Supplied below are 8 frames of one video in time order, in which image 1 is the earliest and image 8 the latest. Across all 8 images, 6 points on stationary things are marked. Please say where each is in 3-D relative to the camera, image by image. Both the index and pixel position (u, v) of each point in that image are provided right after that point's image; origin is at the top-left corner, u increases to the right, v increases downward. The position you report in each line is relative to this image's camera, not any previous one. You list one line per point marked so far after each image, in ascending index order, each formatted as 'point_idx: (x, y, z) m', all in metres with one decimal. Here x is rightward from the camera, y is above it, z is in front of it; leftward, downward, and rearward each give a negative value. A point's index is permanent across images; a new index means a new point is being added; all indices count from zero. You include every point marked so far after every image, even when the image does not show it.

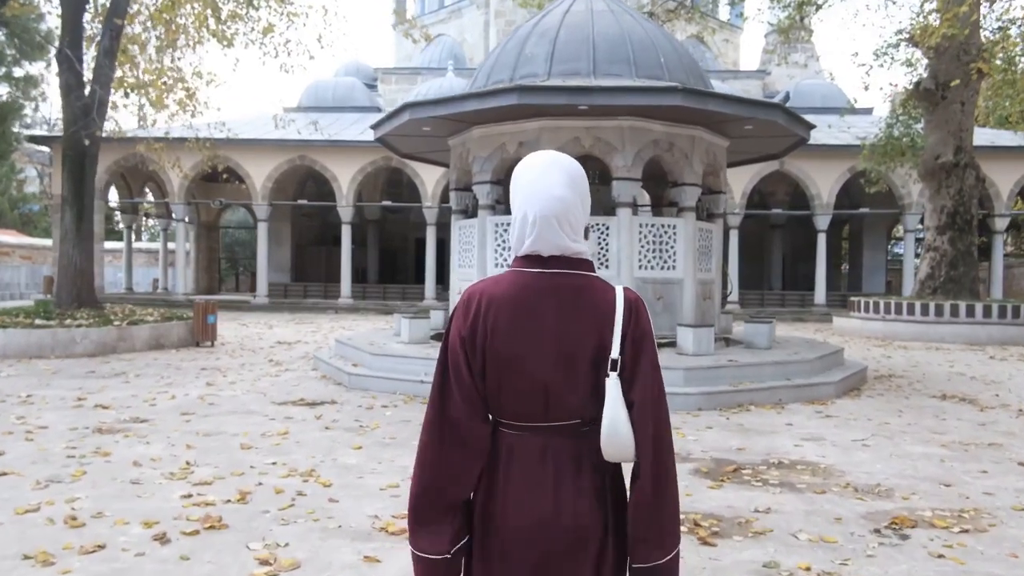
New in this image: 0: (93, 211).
0: (-7.5, +1.4, +14.2) m
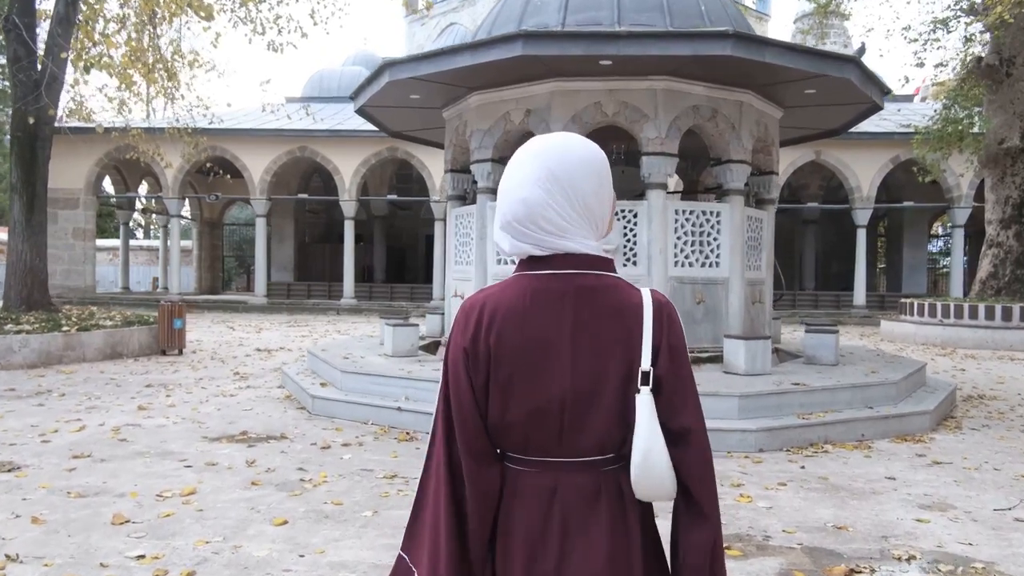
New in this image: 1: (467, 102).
0: (-7.4, +1.4, +12.5) m
1: (-0.5, +2.1, +8.9) m
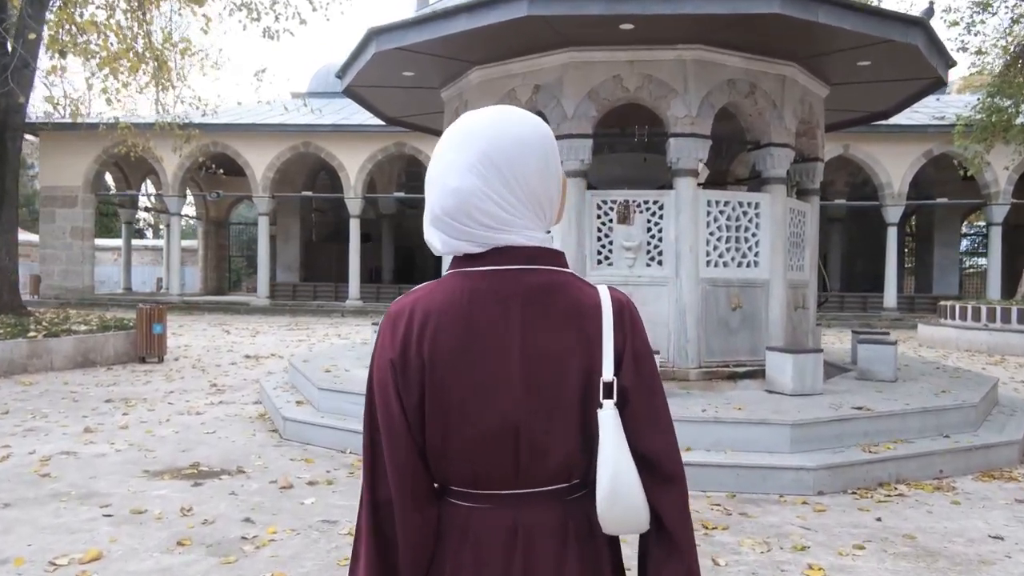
0: (-7.3, +1.4, +11.5) m
1: (-0.5, +2.1, +7.8) m
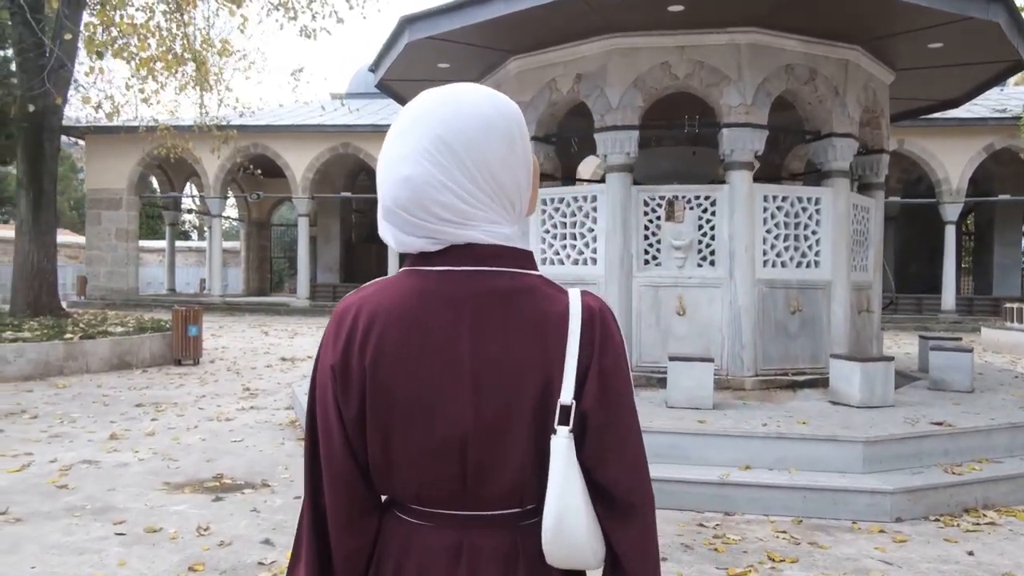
0: (-6.7, +1.4, +11.5) m
1: (-0.1, +2.1, +7.4) m
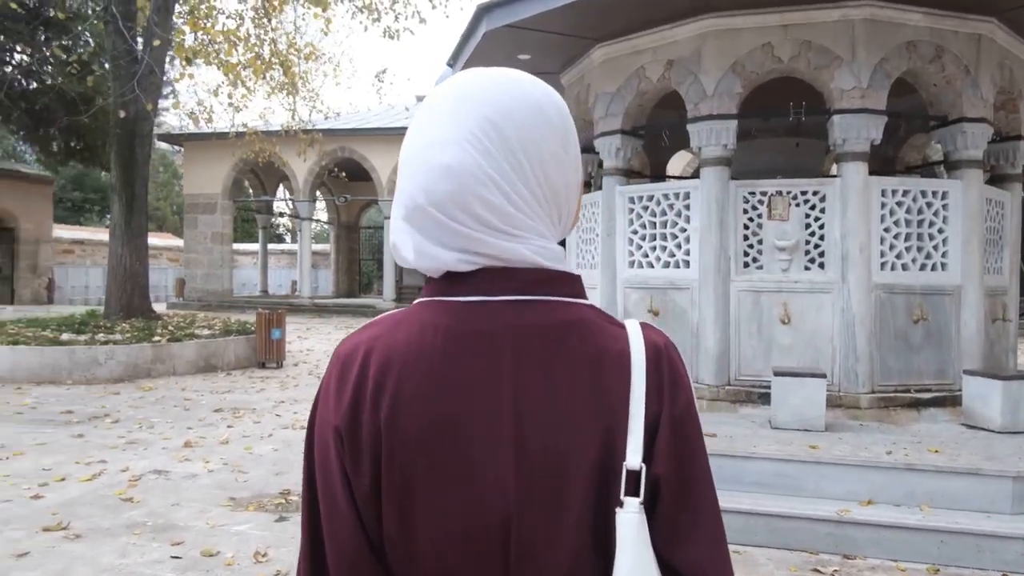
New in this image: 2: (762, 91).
0: (-5.5, +1.3, +11.7) m
1: (+0.7, +2.0, +7.0) m
2: (+2.3, +1.8, +7.1) m
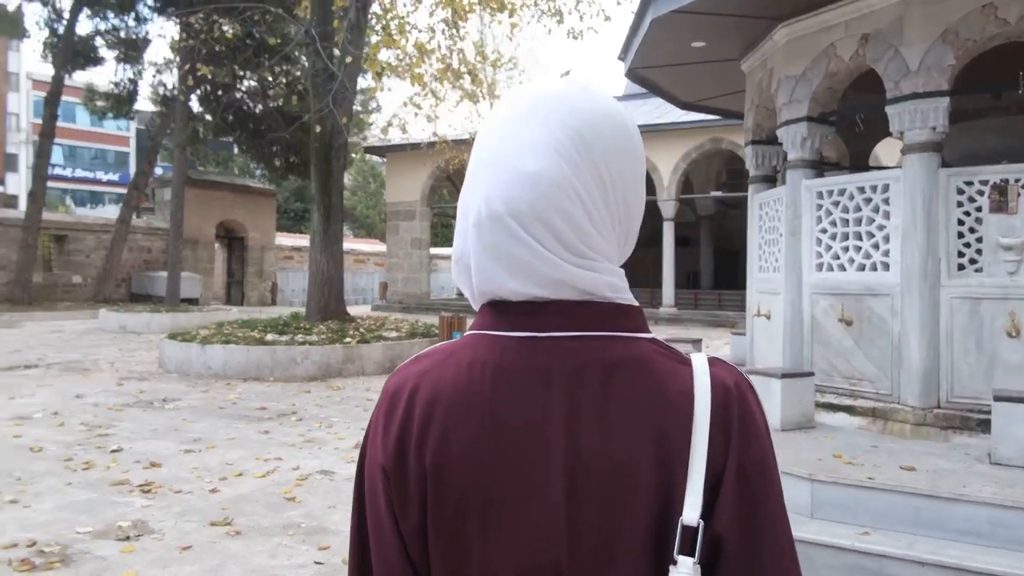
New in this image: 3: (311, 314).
0: (-2.7, +1.3, +12.4) m
1: (+2.1, +2.0, +6.3) m
2: (+3.6, +1.7, +6.0) m
3: (-3.2, -0.4, +12.3) m
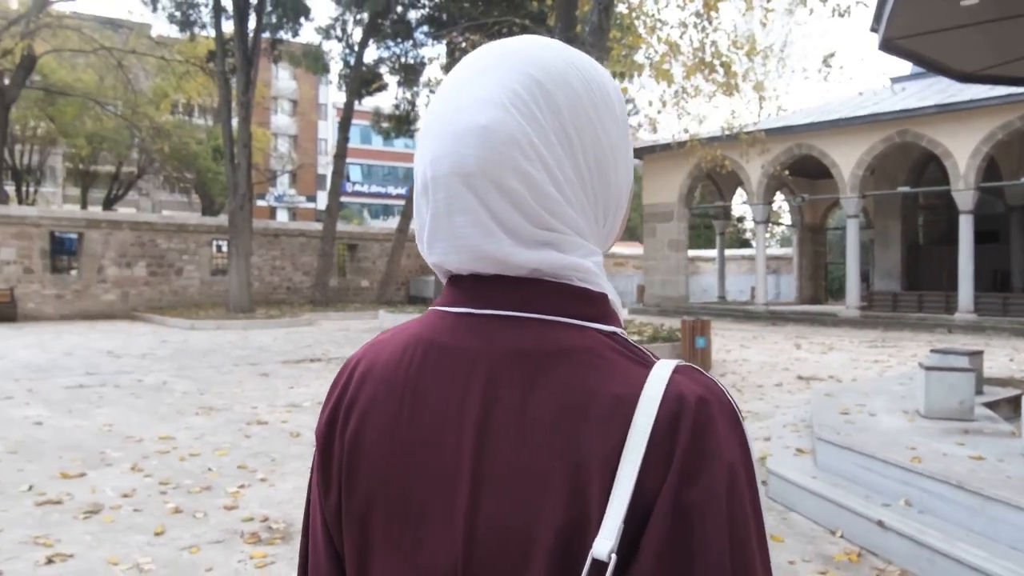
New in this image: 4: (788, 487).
0: (+1.1, +1.2, +12.4) m
1: (+3.6, +2.0, +5.1) m
2: (+5.0, +1.7, +4.3) m
3: (+0.7, -0.4, +12.5) m
4: (+1.7, -1.2, +4.8) m
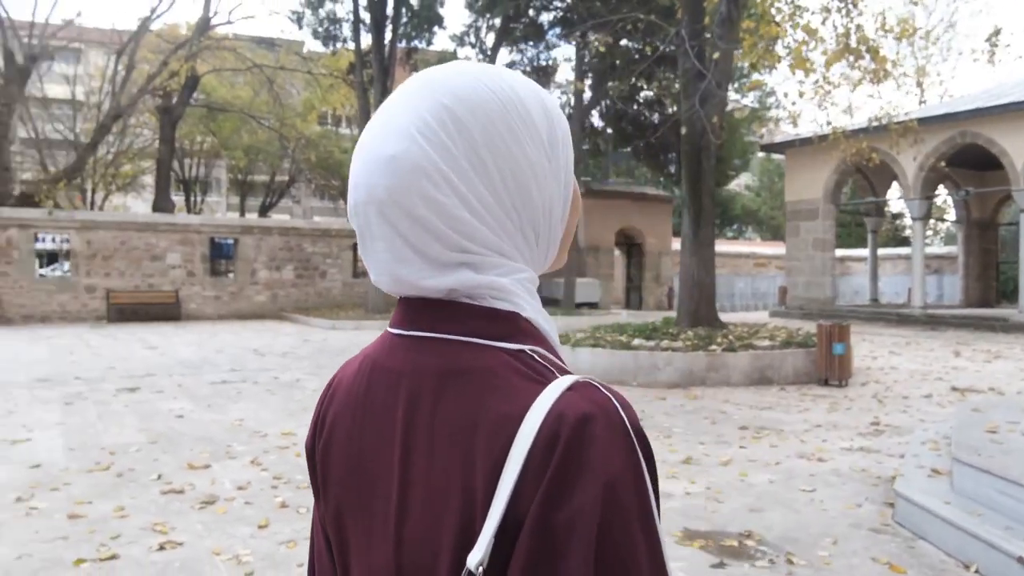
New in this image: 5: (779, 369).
0: (+3.1, +1.2, +12.0) m
1: (+4.2, +1.9, +4.3) m
2: (+5.4, +1.7, +3.3) m
3: (+2.6, -0.5, +12.1) m
4: (+2.2, -1.2, +4.3) m
5: (+3.6, -1.1, +10.5) m
